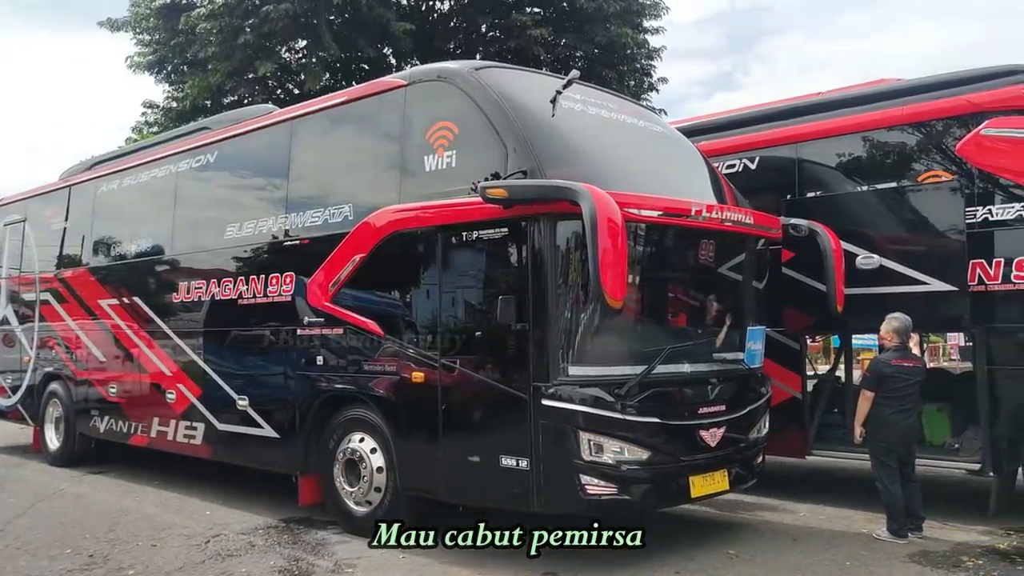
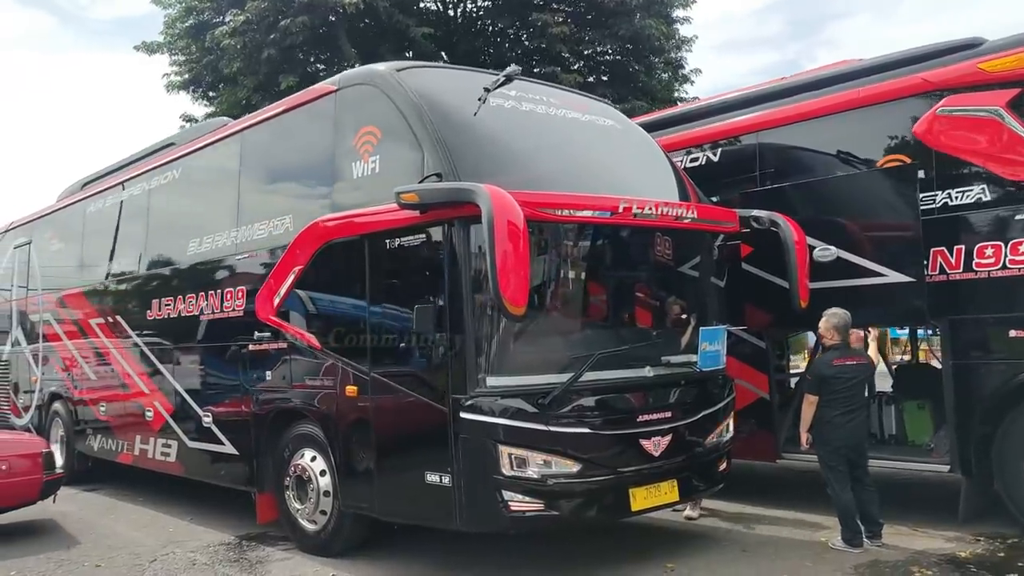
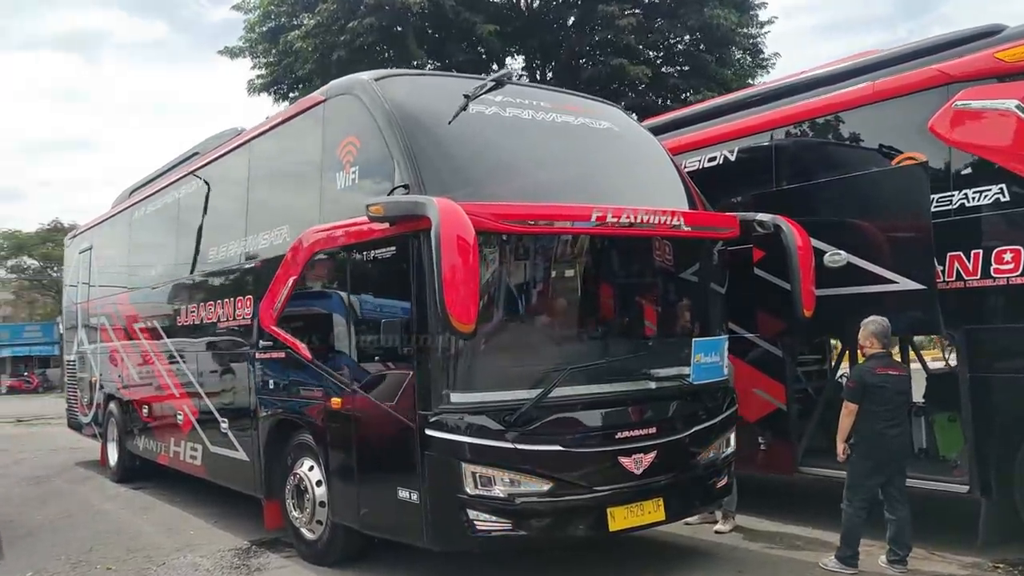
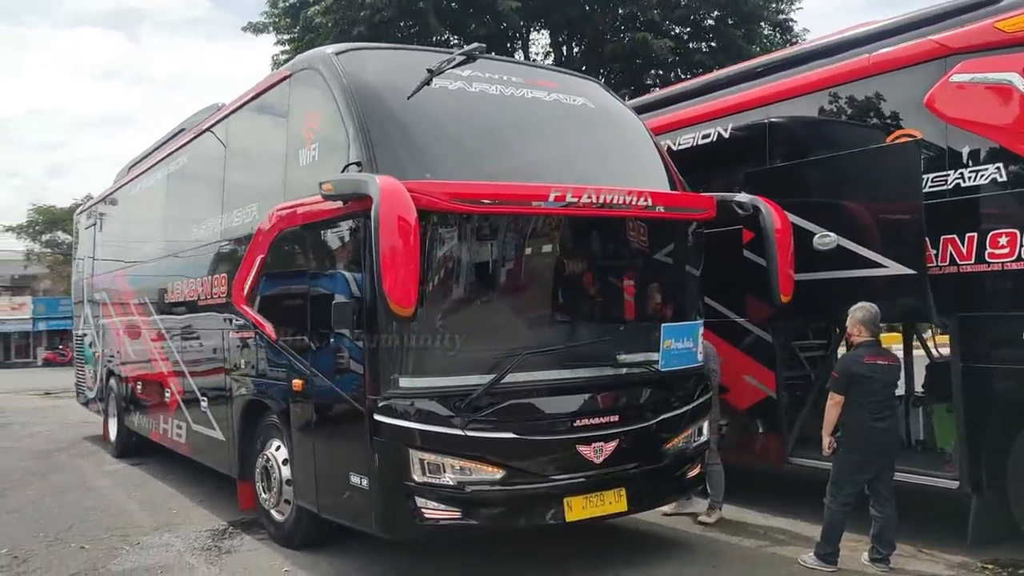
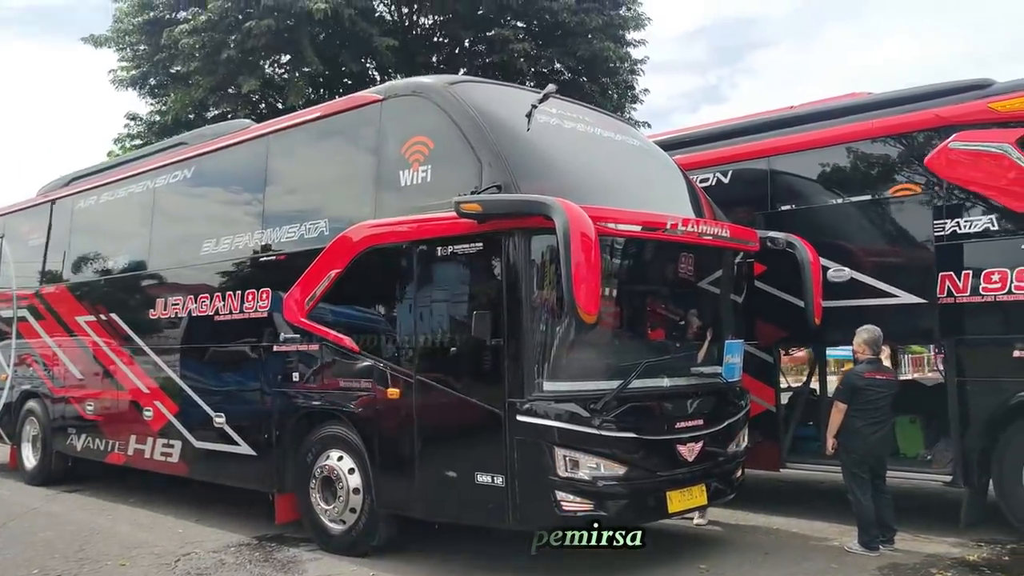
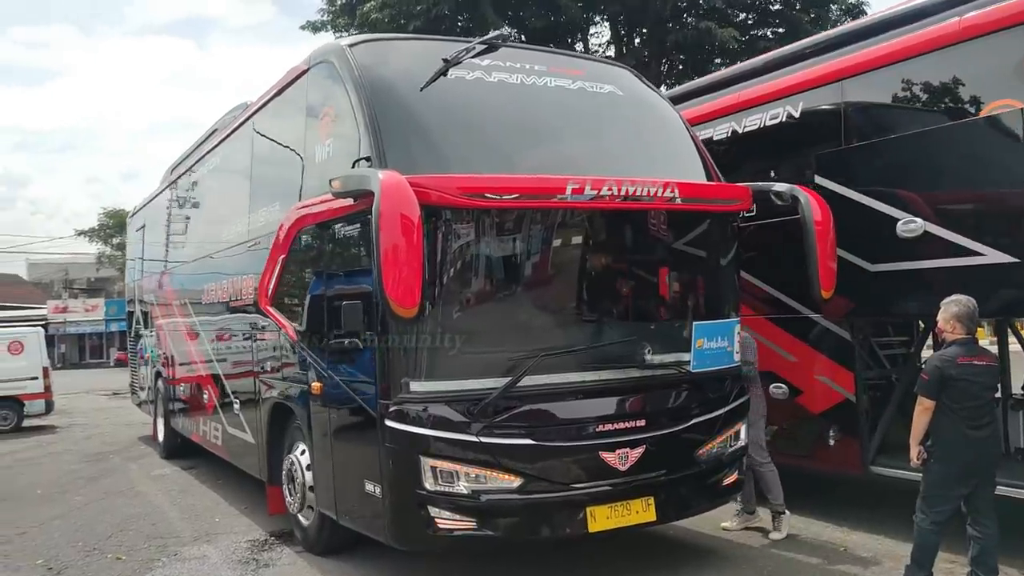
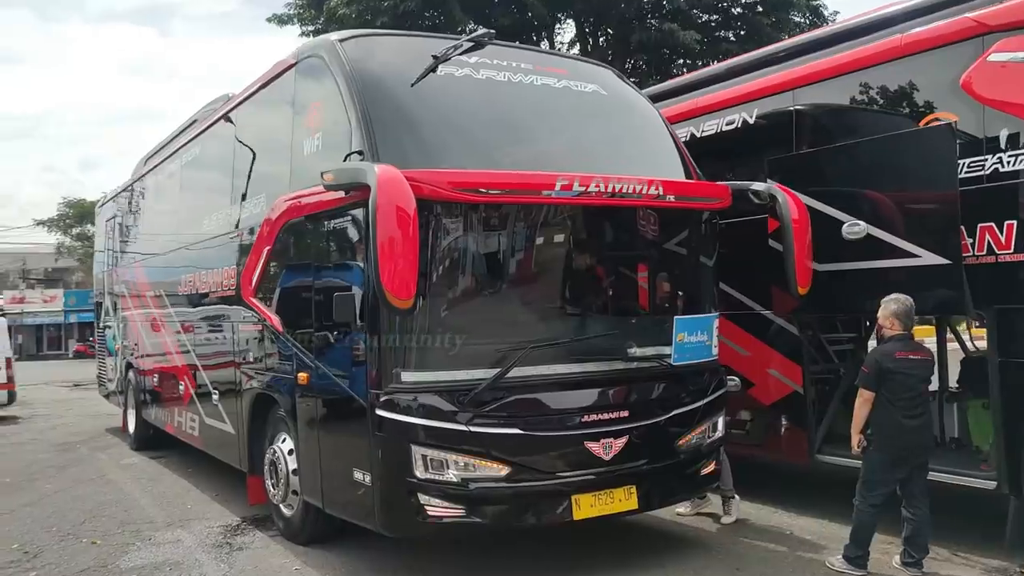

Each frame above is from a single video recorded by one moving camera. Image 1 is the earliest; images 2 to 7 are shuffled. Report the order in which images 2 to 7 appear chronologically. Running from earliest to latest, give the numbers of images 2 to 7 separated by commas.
5, 2, 3, 4, 7, 6
